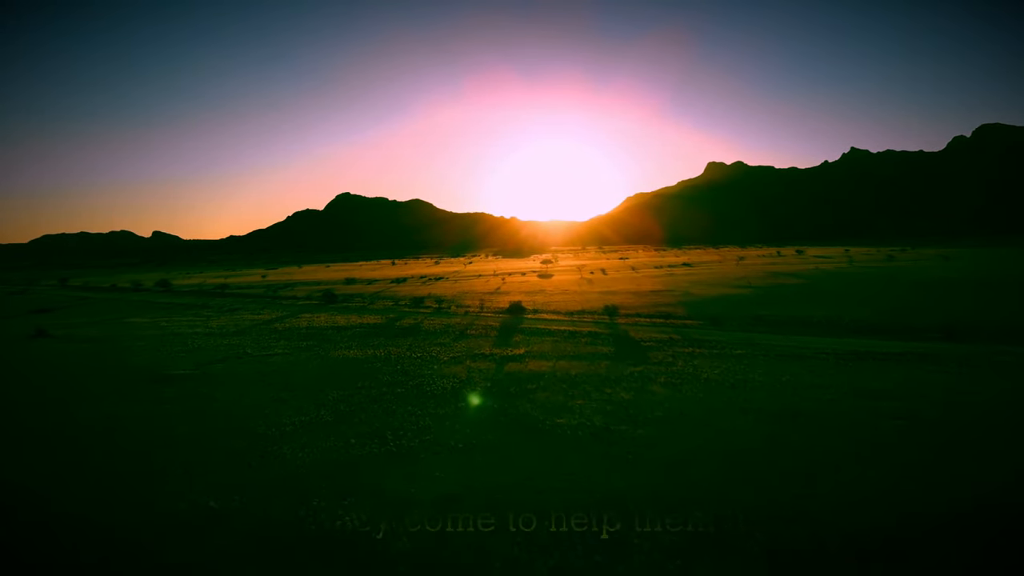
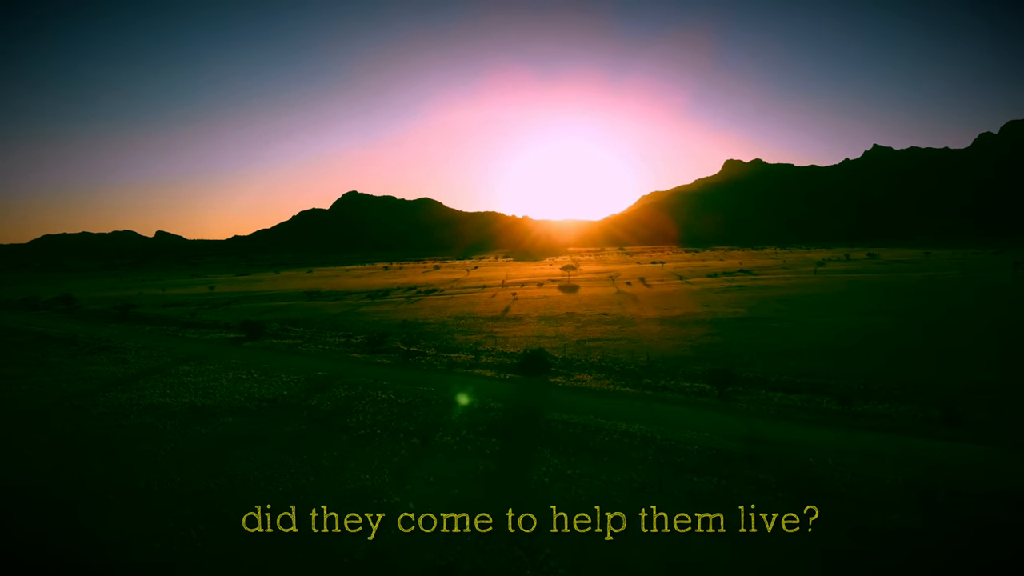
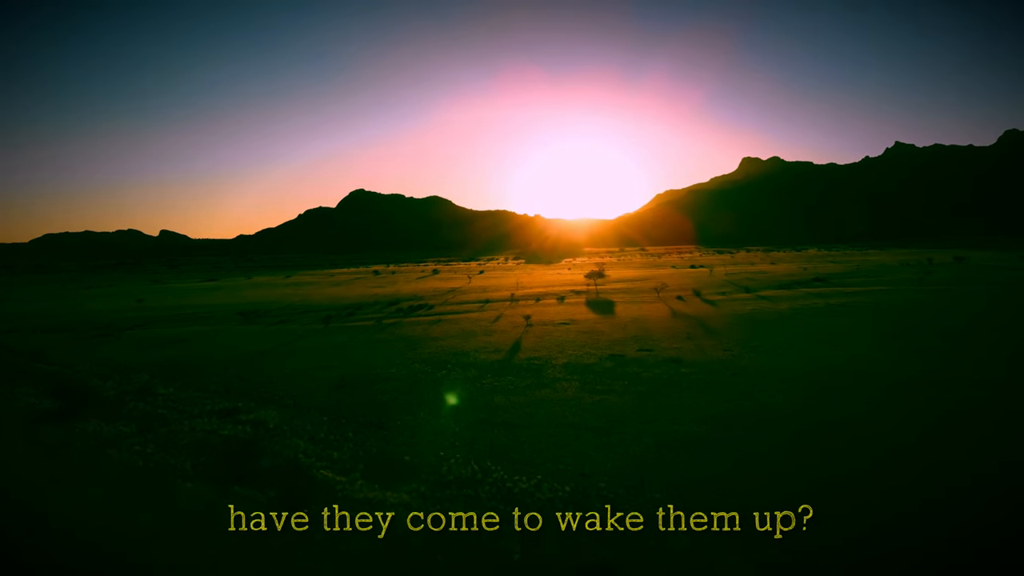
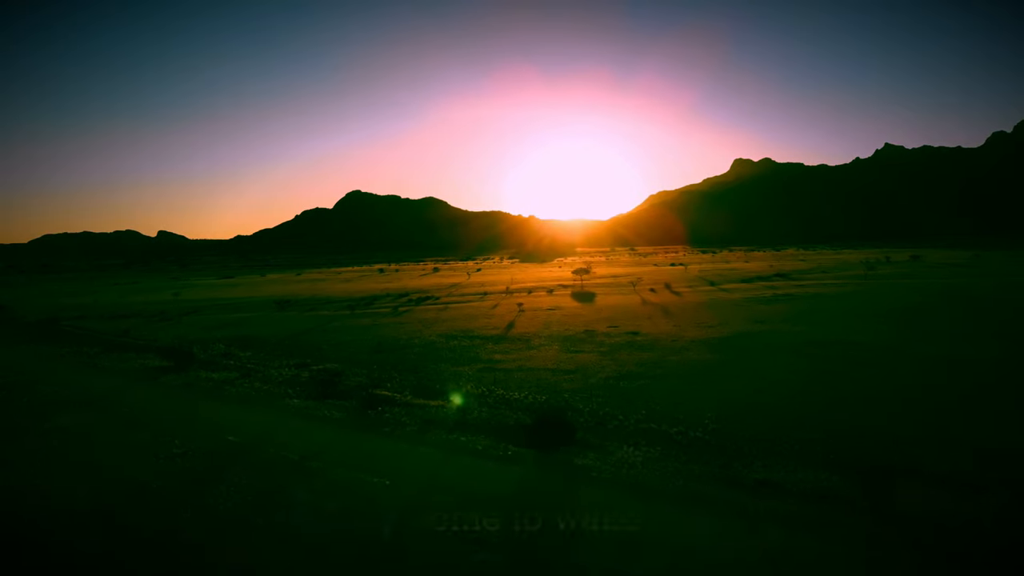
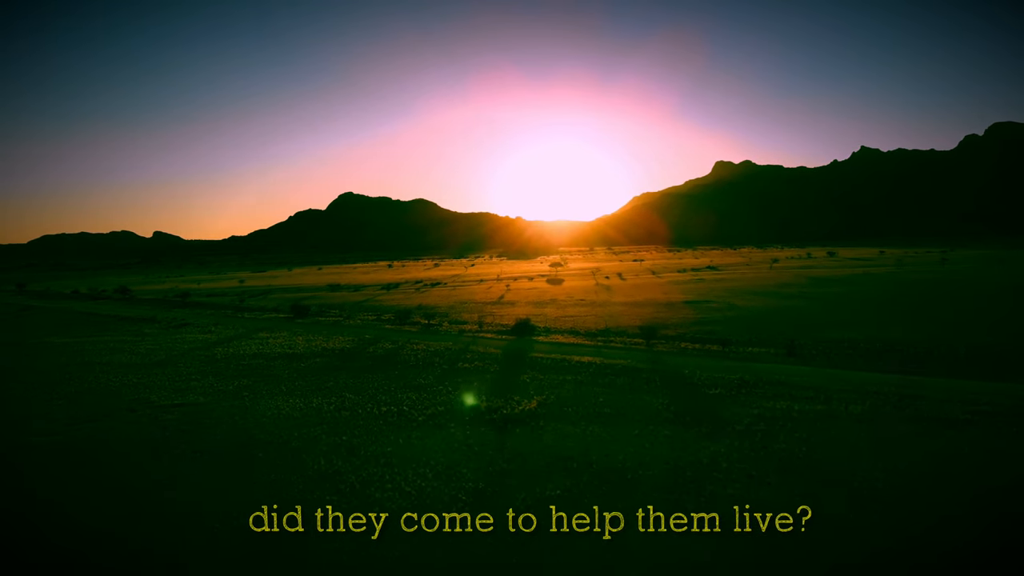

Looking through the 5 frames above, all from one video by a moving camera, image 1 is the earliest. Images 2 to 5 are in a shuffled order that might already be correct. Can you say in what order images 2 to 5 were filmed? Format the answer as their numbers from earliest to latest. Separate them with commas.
5, 2, 4, 3
